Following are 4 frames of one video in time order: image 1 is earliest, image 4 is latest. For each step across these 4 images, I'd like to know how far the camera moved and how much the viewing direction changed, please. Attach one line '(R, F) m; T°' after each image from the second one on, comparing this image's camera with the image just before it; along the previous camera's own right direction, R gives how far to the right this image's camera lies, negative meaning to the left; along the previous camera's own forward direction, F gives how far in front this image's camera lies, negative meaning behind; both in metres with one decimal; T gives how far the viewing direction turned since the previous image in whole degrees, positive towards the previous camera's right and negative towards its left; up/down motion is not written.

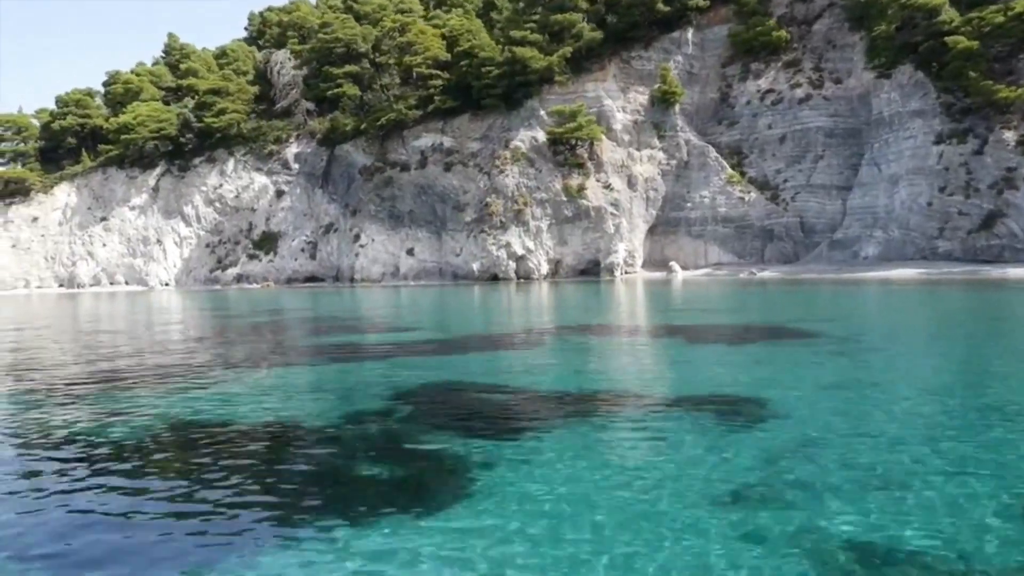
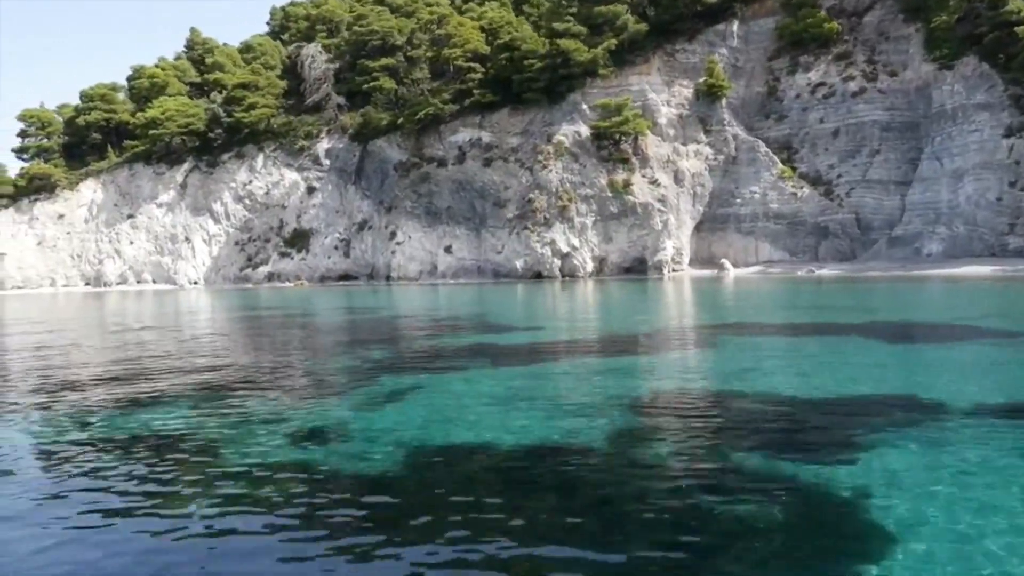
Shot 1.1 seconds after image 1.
(-2.9, +1.1) m; 0°
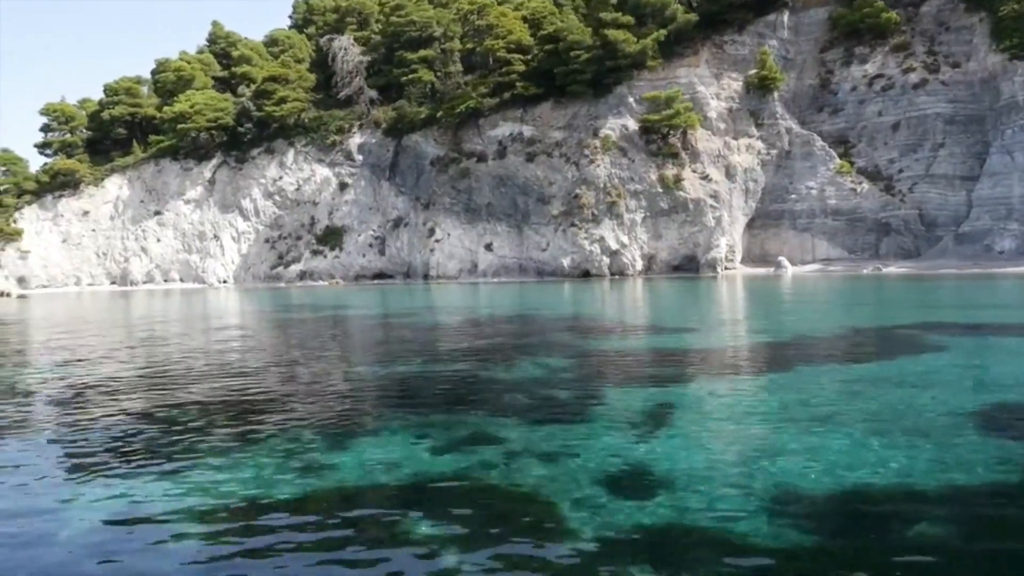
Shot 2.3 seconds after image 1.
(-2.9, +1.4) m; 0°
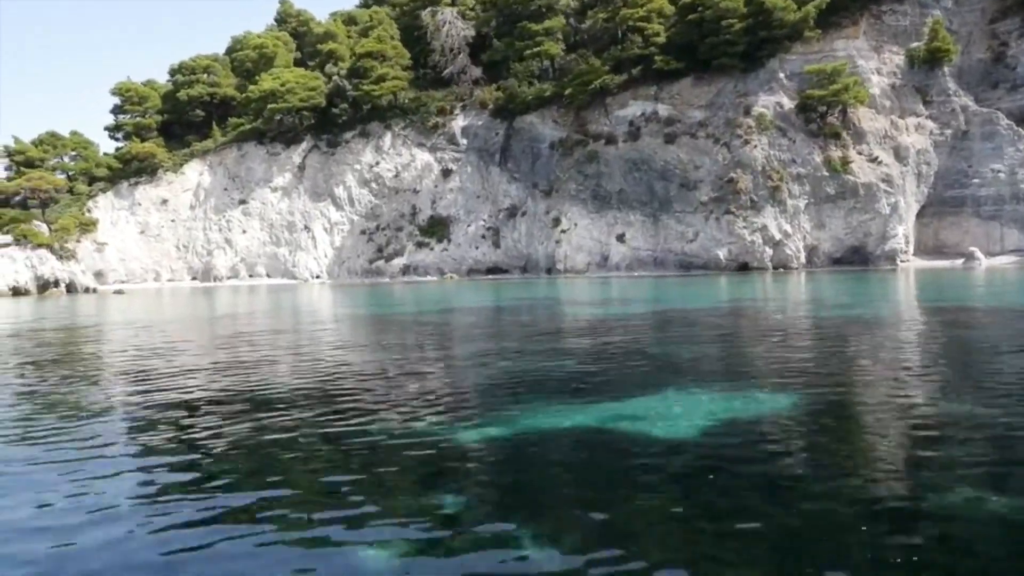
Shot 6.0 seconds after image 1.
(-8.6, +4.1) m; 0°
